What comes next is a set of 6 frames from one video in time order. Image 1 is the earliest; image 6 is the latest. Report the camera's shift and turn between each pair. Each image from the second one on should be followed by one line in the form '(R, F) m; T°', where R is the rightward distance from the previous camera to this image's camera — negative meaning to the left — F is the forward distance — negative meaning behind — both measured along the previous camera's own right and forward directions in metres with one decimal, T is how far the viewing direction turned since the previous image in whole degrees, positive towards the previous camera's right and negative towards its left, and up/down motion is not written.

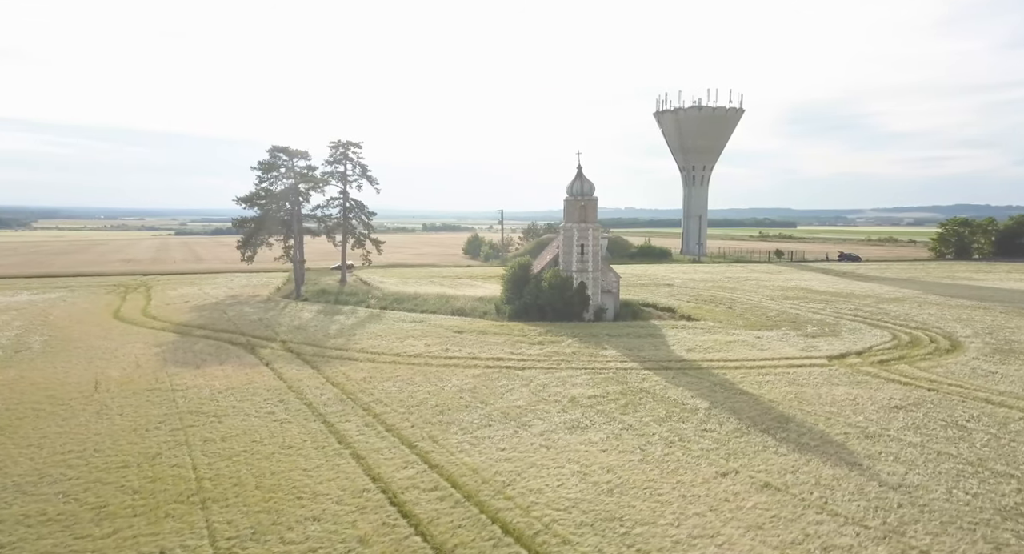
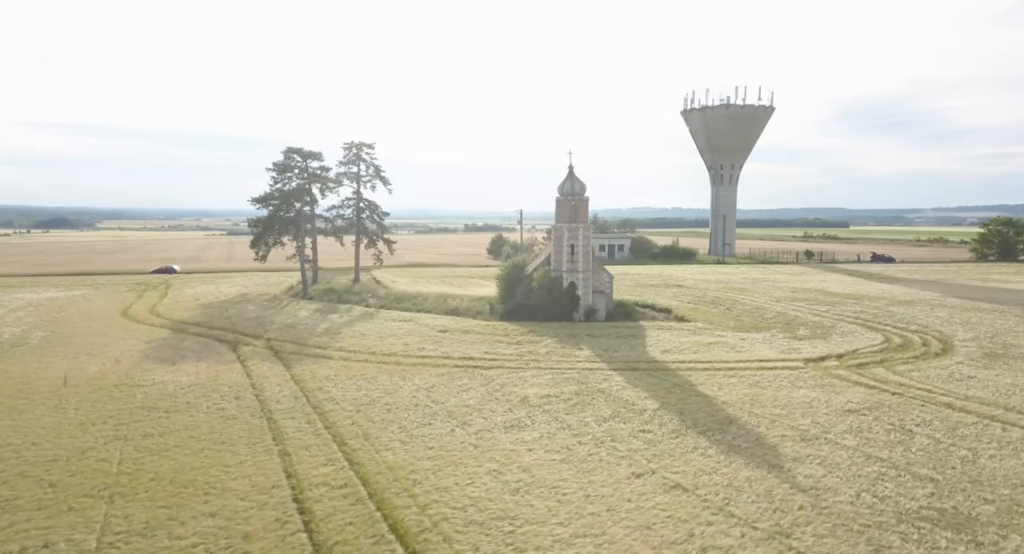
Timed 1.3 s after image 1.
(+1.7, +0.1) m; -1°
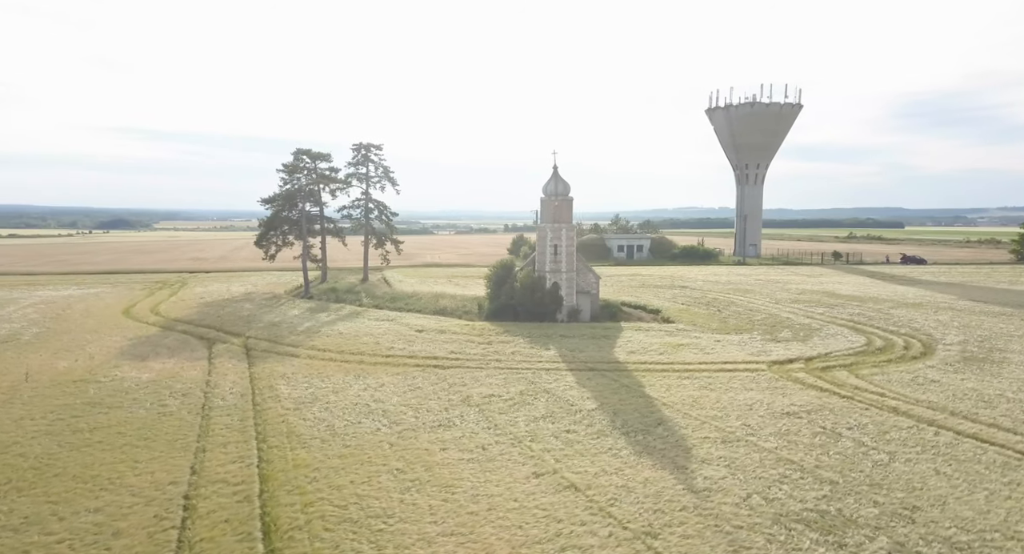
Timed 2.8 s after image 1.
(+1.9, 0.0) m; 0°
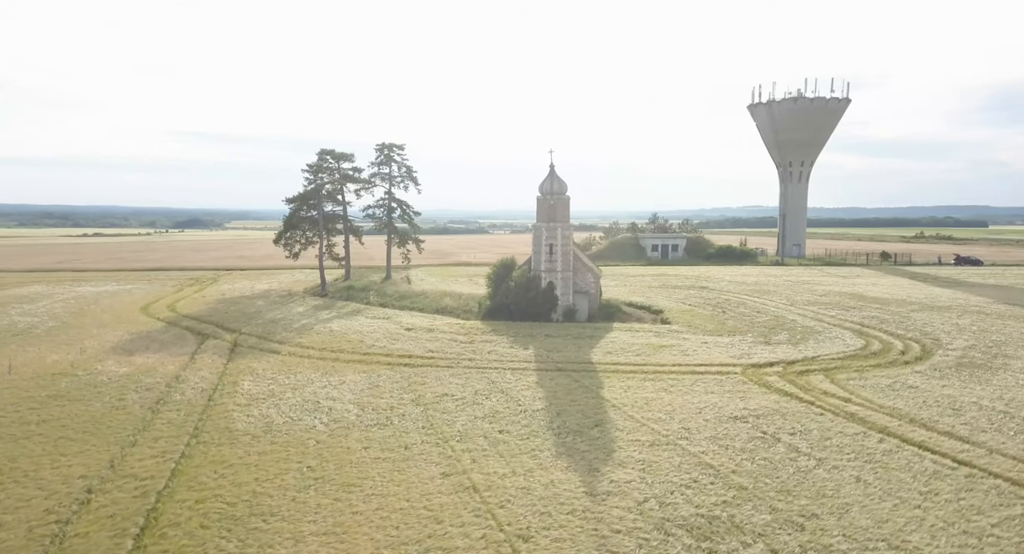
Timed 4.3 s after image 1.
(+2.0, +0.1) m; -2°
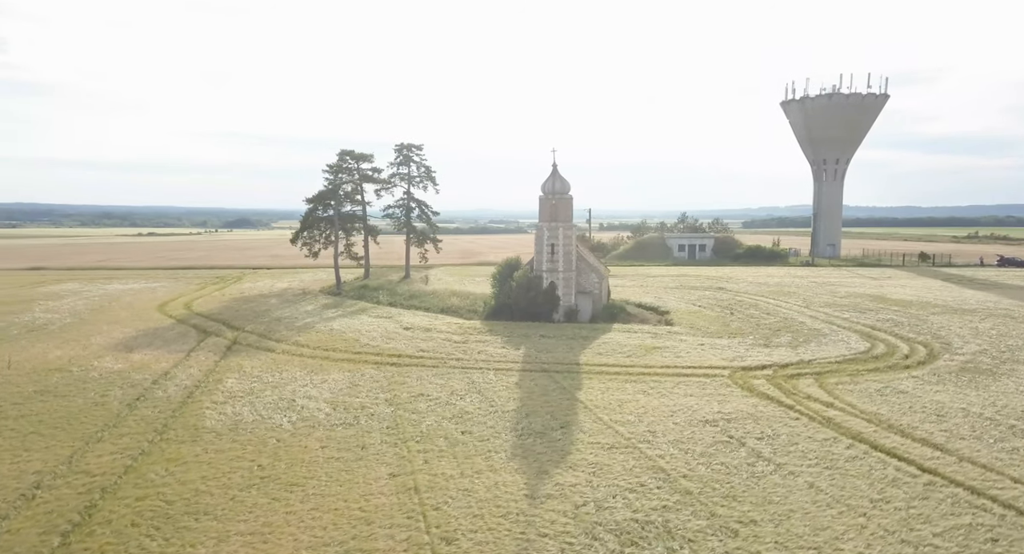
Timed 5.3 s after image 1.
(+1.2, 0.0) m; -2°
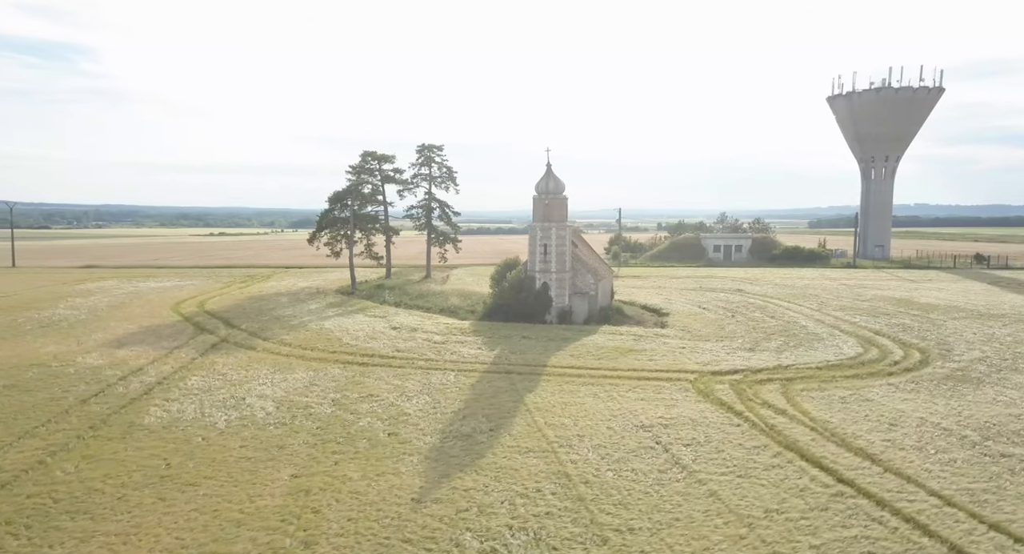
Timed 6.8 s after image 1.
(+2.1, 0.0) m; -2°
